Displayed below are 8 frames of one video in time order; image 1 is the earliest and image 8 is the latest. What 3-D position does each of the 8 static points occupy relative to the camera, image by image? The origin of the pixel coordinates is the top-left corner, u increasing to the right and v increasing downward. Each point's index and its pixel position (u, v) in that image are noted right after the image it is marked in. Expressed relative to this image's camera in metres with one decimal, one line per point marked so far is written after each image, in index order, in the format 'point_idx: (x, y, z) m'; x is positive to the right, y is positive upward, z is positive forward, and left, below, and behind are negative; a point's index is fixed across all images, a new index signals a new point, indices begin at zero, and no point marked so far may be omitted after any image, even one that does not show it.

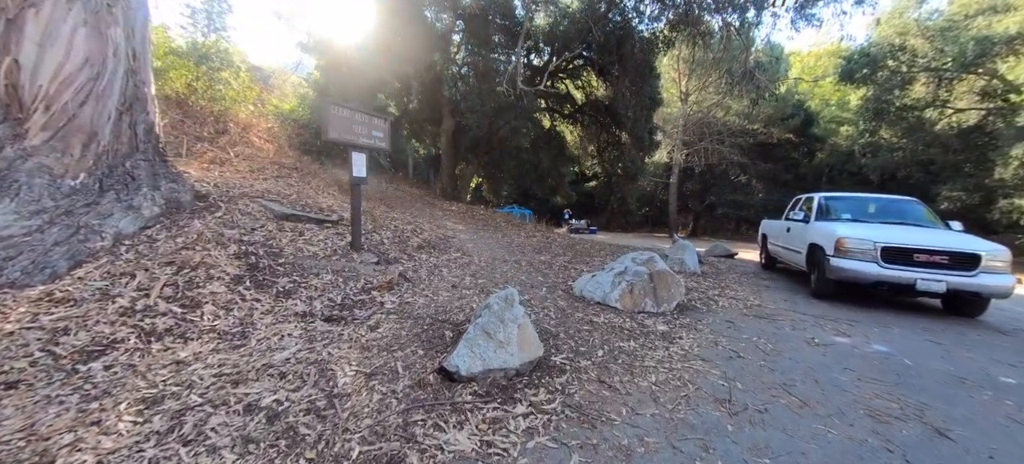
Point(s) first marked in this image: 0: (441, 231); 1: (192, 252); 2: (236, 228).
0: (-1.5, 0.0, +8.4) m
1: (-3.5, -0.2, +4.2) m
2: (-3.5, 0.0, +4.9) m
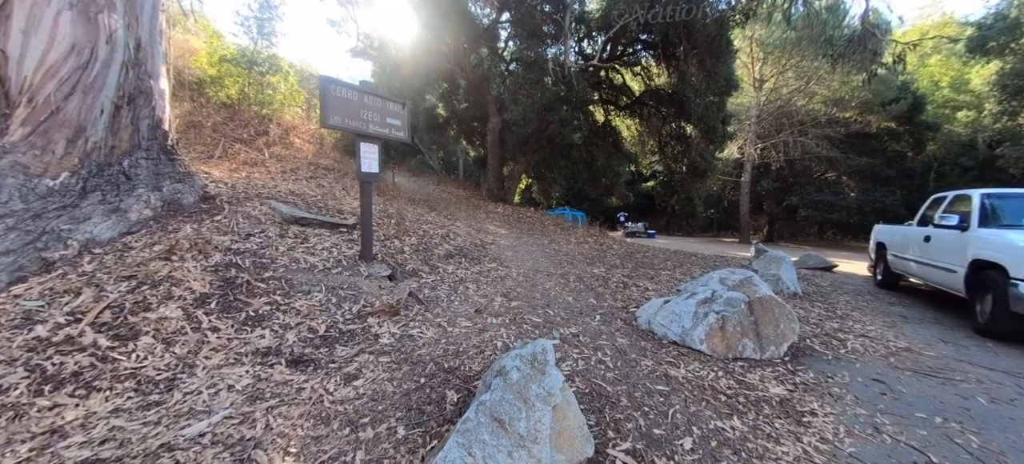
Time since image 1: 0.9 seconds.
0: (-0.6, -0.1, +7.4) m
1: (-3.1, -0.3, +3.5) m
2: (-3.1, 0.0, +4.2) m
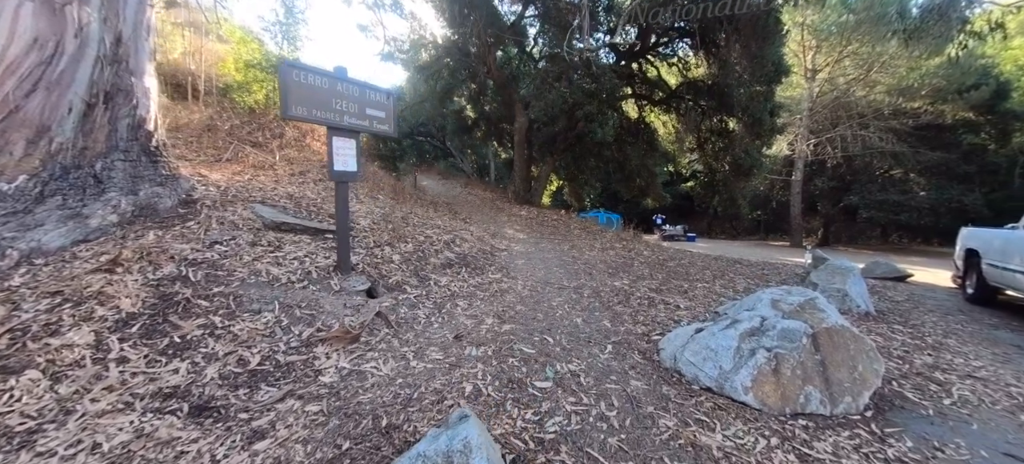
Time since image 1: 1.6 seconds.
0: (-0.4, -0.2, +6.7) m
1: (-3.2, -0.4, +3.1) m
2: (-3.1, -0.1, +3.7) m
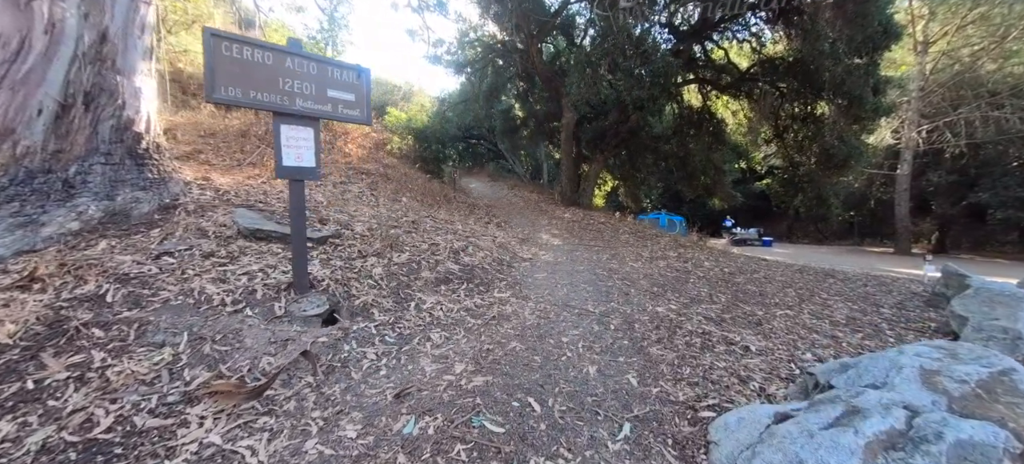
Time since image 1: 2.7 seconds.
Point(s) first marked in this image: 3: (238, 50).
0: (0.0, -0.3, +5.8) m
1: (-3.4, -0.4, +2.6) m
2: (-3.1, -0.2, +3.2) m
3: (-1.9, +1.3, +2.7) m
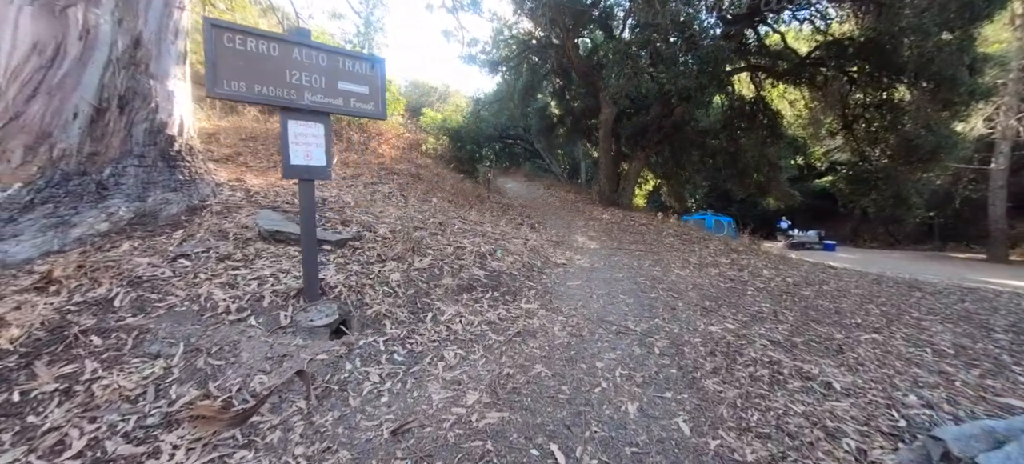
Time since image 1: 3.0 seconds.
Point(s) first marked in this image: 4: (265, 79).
0: (+0.5, -0.3, +5.4) m
1: (-3.2, -0.4, +2.5) m
2: (-2.9, -0.2, +3.2) m
3: (-1.8, +1.2, +2.5) m
4: (-1.6, +1.0, +2.6) m
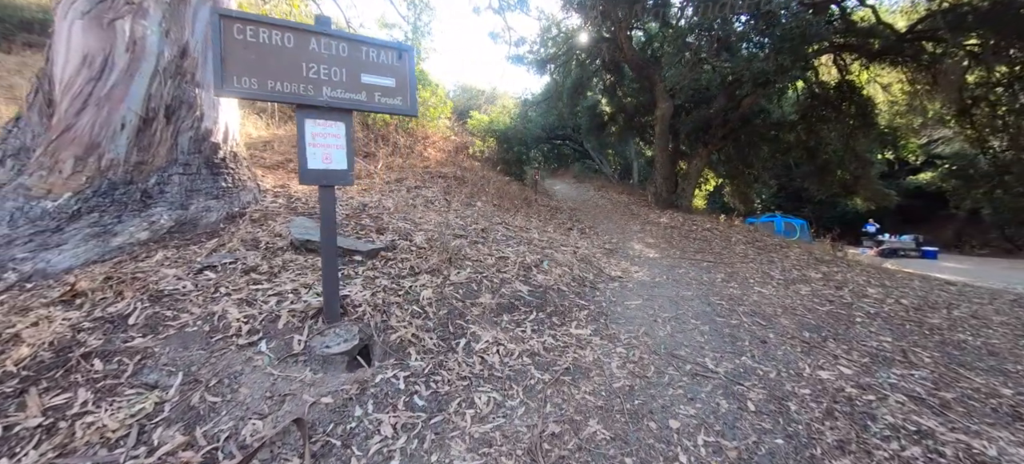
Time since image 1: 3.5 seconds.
0: (+1.1, -0.4, +4.8) m
1: (-2.9, -0.5, +2.4) m
2: (-2.5, -0.3, +3.0) m
3: (-1.5, +1.2, +2.2) m
4: (-1.4, +0.9, +2.3) m
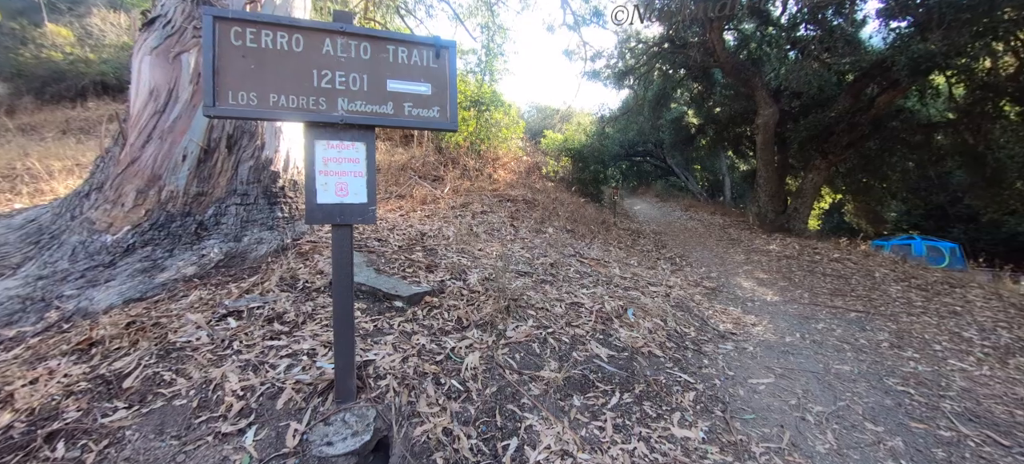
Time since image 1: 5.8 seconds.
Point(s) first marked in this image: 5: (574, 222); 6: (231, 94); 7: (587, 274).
0: (+1.8, -0.8, +3.7) m
1: (-2.6, -0.8, +2.2) m
2: (-2.1, -0.5, +2.7) m
3: (-1.2, +0.9, +1.8) m
4: (-1.1, +0.7, +1.8) m
5: (+1.1, +0.2, +7.0) m
6: (-1.2, +0.6, +1.7) m
7: (+0.8, -0.5, +4.2) m
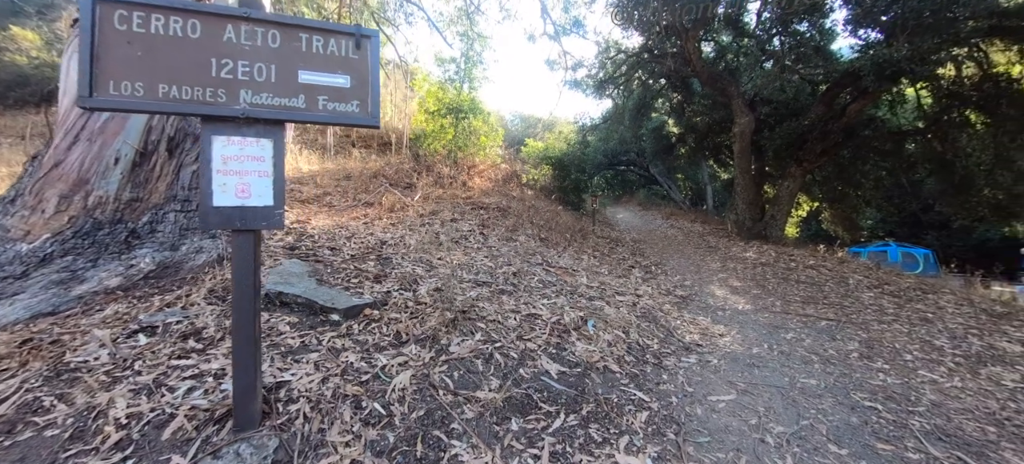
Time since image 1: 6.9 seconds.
0: (+1.4, -0.8, +3.5) m
1: (-2.9, -0.8, +1.9) m
2: (-2.4, -0.6, +2.4) m
3: (-1.5, +0.9, +1.6) m
4: (-1.4, +0.7, +1.6) m
5: (+0.7, 0.0, +6.9) m
6: (-1.6, +0.6, +1.5) m
7: (+0.4, -0.5, +4.0) m
